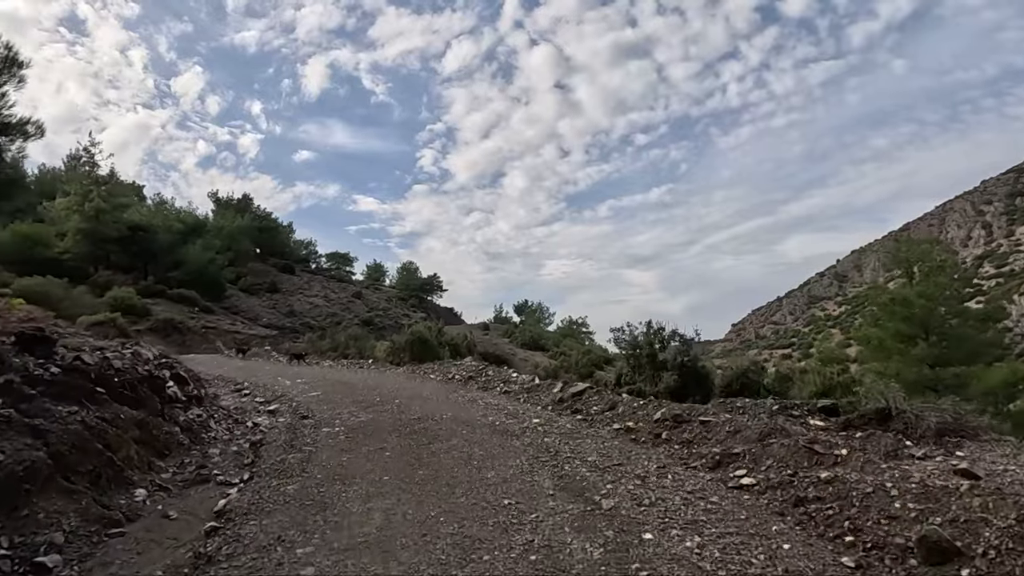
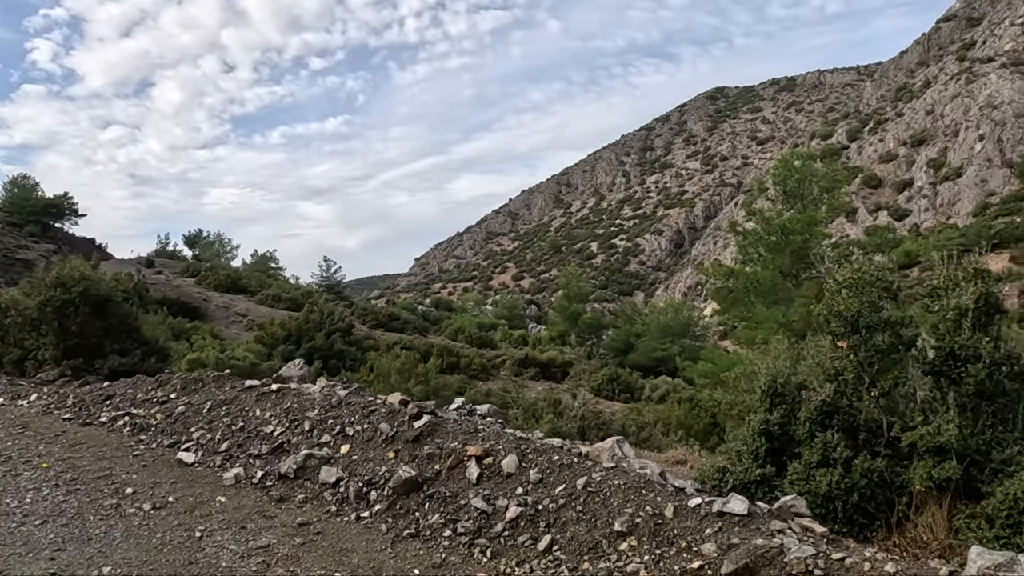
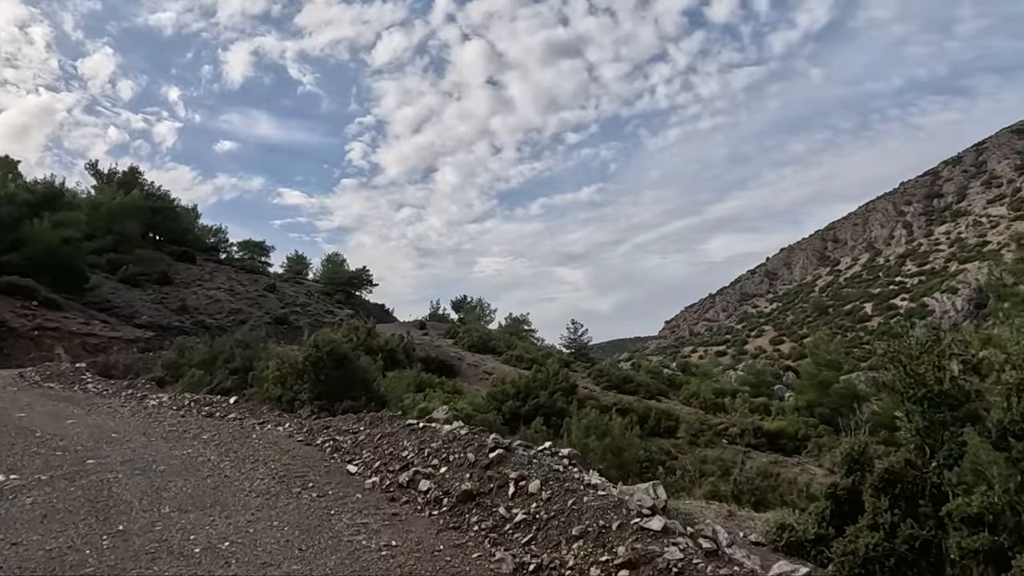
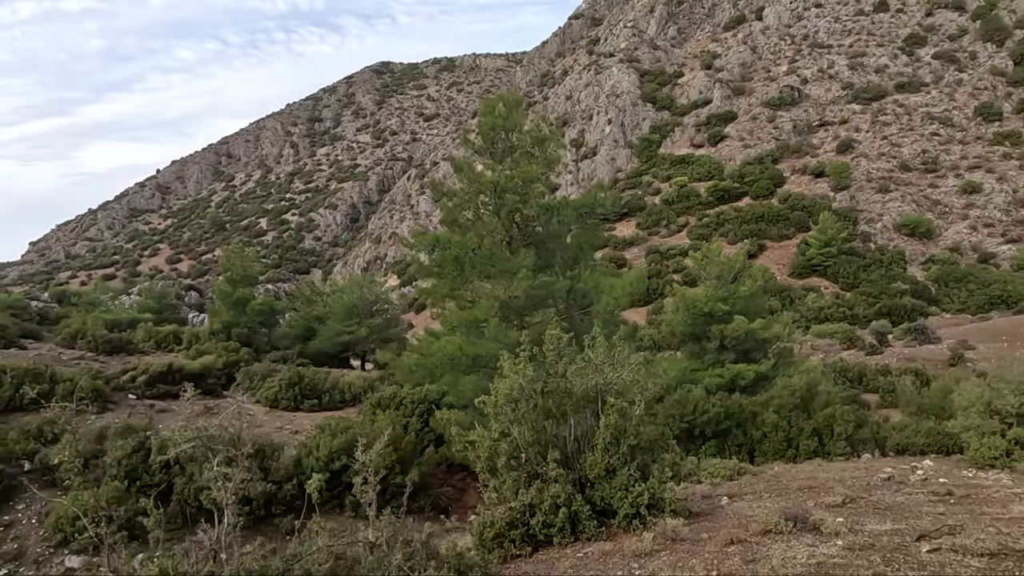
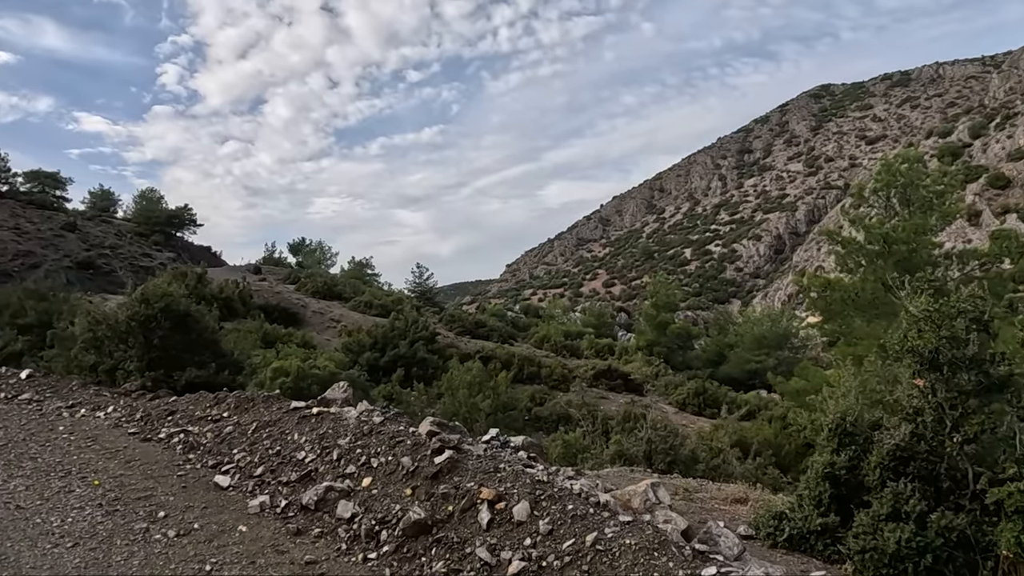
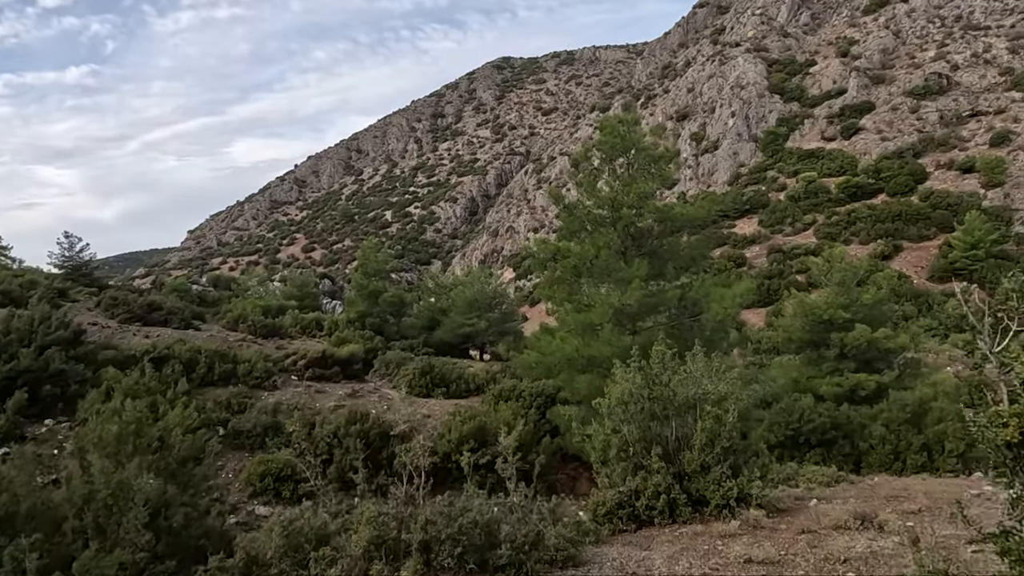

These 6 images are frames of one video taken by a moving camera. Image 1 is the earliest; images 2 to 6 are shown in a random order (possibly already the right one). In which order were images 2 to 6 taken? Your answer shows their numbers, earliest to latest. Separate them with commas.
3, 5, 2, 6, 4
